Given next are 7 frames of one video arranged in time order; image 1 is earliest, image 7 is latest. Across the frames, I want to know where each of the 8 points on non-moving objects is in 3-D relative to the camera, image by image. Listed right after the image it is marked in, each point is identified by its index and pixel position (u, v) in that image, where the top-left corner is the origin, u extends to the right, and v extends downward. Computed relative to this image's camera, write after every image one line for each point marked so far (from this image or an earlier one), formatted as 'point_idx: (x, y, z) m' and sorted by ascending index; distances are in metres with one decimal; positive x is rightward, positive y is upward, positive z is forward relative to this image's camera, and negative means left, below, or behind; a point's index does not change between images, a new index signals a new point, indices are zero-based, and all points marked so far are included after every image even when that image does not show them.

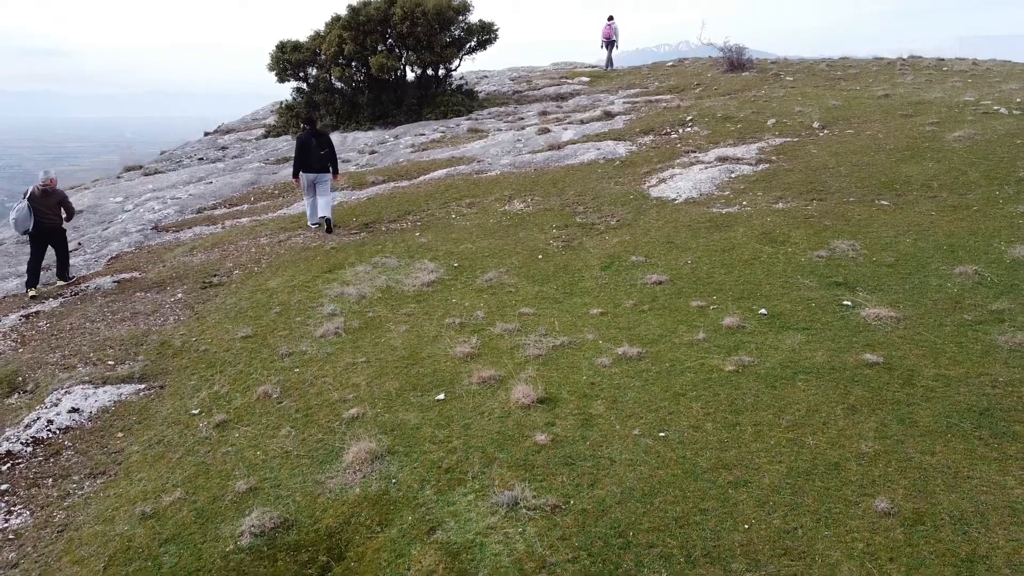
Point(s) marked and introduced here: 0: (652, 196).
0: (+1.3, +0.8, +5.4) m
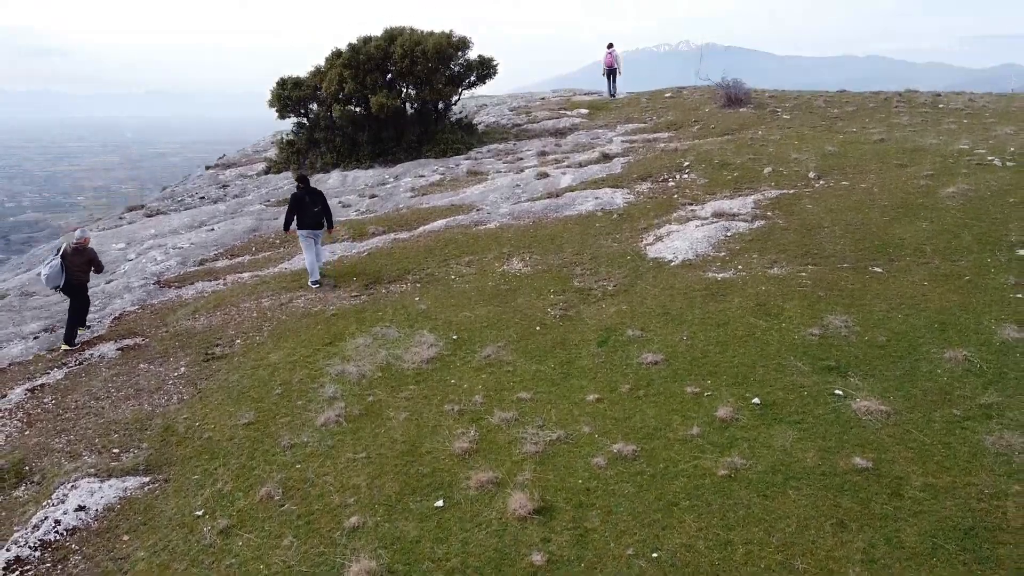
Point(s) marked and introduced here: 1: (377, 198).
0: (+1.3, +0.3, +5.4) m
1: (-1.7, +1.1, +7.5) m
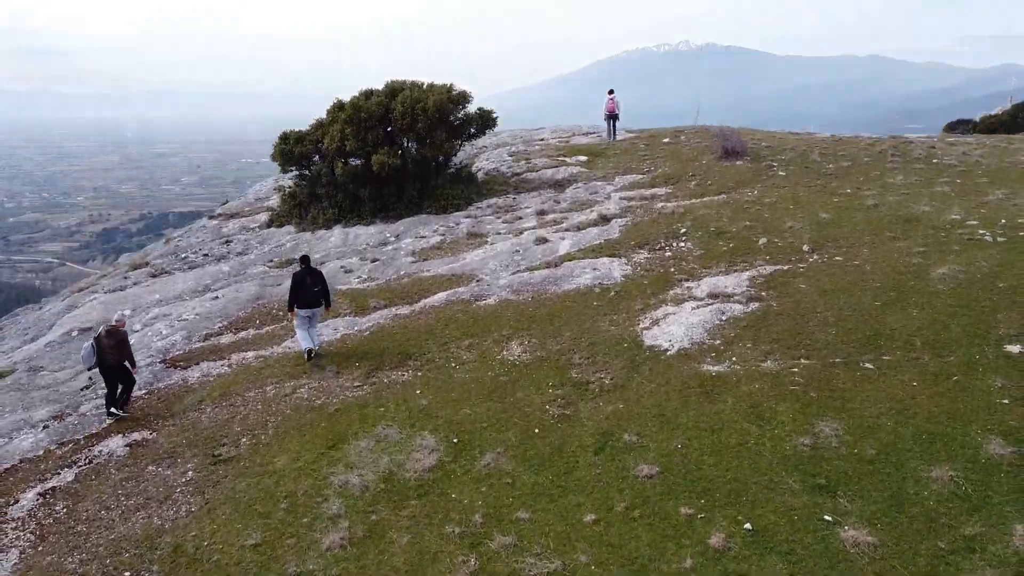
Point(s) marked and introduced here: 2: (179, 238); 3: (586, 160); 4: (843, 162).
0: (+1.3, -0.5, +5.5) m
1: (-1.7, +0.3, +7.7) m
2: (-5.4, +0.8, +9.5) m
3: (+1.3, +2.3, +10.6) m
4: (+5.1, +1.9, +9.1) m
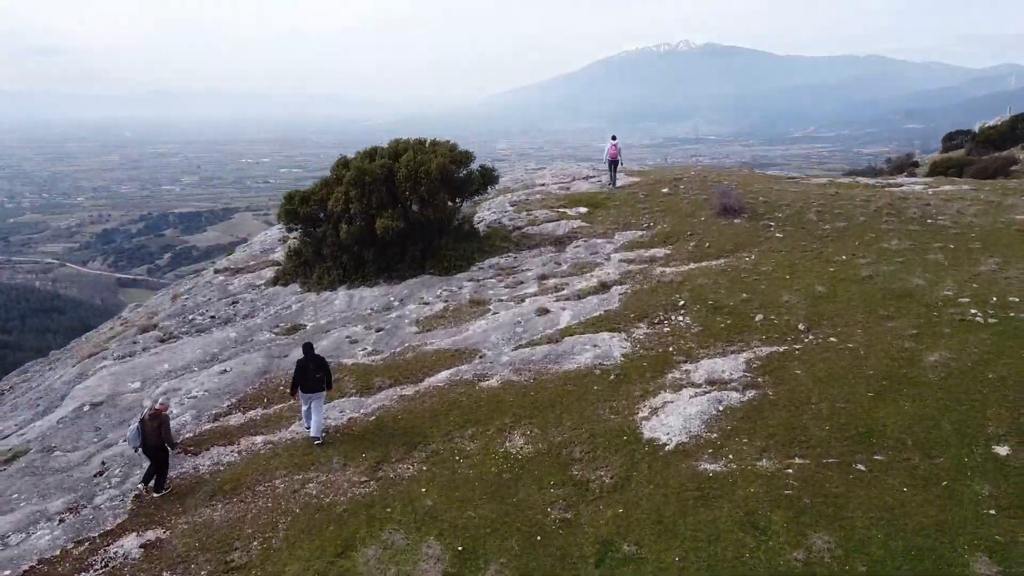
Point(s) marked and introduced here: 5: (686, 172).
0: (+1.3, -1.4, +5.7) m
1: (-1.7, -0.6, +7.8) m
2: (-5.4, -0.1, +9.7) m
3: (+1.4, +1.4, +10.8) m
4: (+5.2, +1.0, +9.3) m
5: (+3.8, +2.5, +12.9) m
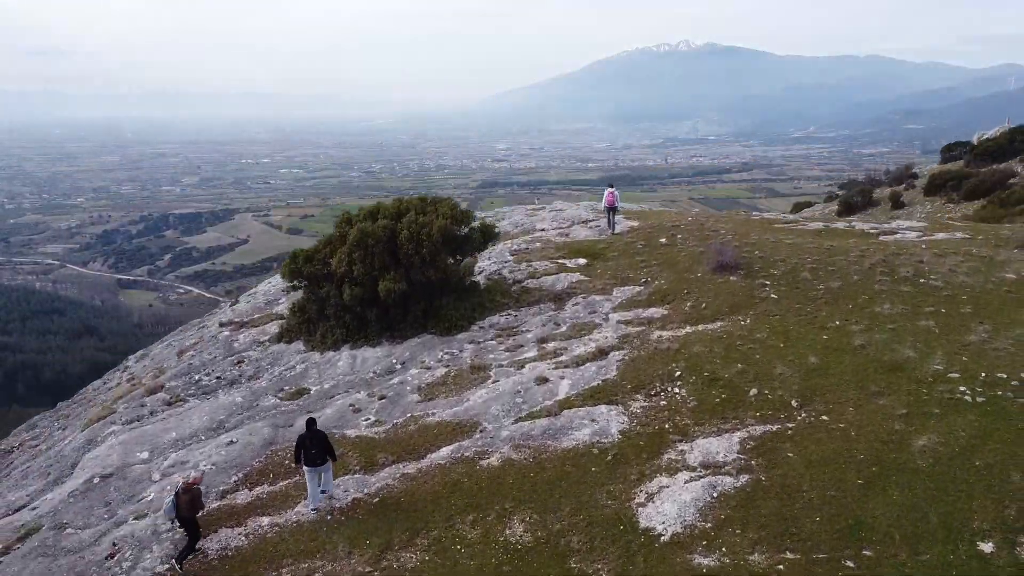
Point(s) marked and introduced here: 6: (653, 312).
0: (+1.3, -2.4, +5.9) m
1: (-1.7, -1.5, +8.0) m
2: (-5.4, -1.1, +9.8) m
3: (+1.4, +0.5, +10.9) m
4: (+5.2, +0.1, +9.4) m
5: (+3.8, +1.6, +13.0) m
6: (+2.2, -0.4, +9.2) m
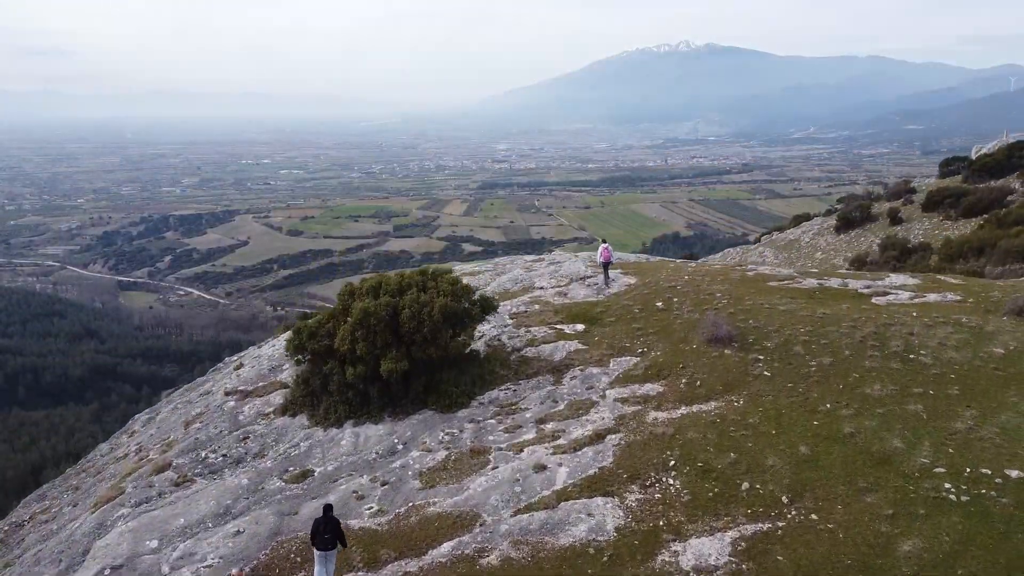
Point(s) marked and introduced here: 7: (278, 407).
0: (+1.3, -3.6, +6.1) m
1: (-1.7, -2.7, +8.2) m
2: (-5.4, -2.3, +10.1) m
3: (+1.3, -0.8, +11.2) m
4: (+5.1, -1.1, +9.7) m
5: (+3.8, +0.3, +13.3) m
6: (+2.2, -1.6, +9.4) m
7: (-4.0, -2.0, +10.0) m
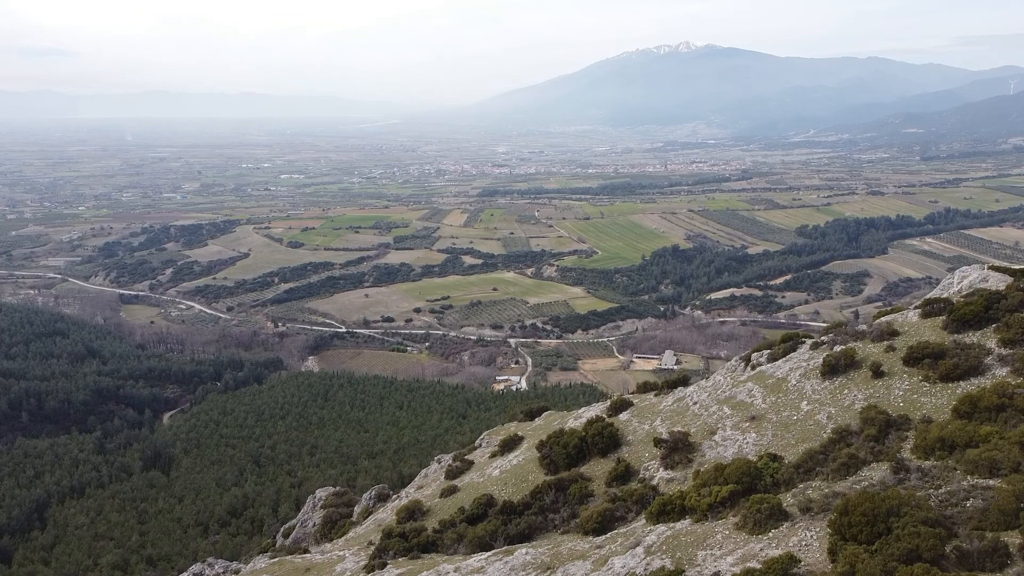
0: (+1.1, -16.2, +8.2) m
1: (-1.9, -15.3, +10.3) m
2: (-5.5, -14.8, +12.2) m
3: (+1.2, -13.3, +13.3) m
4: (+5.0, -13.7, +11.8) m
5: (+3.7, -12.2, +15.4) m
6: (+2.0, -14.2, +11.6) m
7: (-4.1, -14.6, +12.2) m
